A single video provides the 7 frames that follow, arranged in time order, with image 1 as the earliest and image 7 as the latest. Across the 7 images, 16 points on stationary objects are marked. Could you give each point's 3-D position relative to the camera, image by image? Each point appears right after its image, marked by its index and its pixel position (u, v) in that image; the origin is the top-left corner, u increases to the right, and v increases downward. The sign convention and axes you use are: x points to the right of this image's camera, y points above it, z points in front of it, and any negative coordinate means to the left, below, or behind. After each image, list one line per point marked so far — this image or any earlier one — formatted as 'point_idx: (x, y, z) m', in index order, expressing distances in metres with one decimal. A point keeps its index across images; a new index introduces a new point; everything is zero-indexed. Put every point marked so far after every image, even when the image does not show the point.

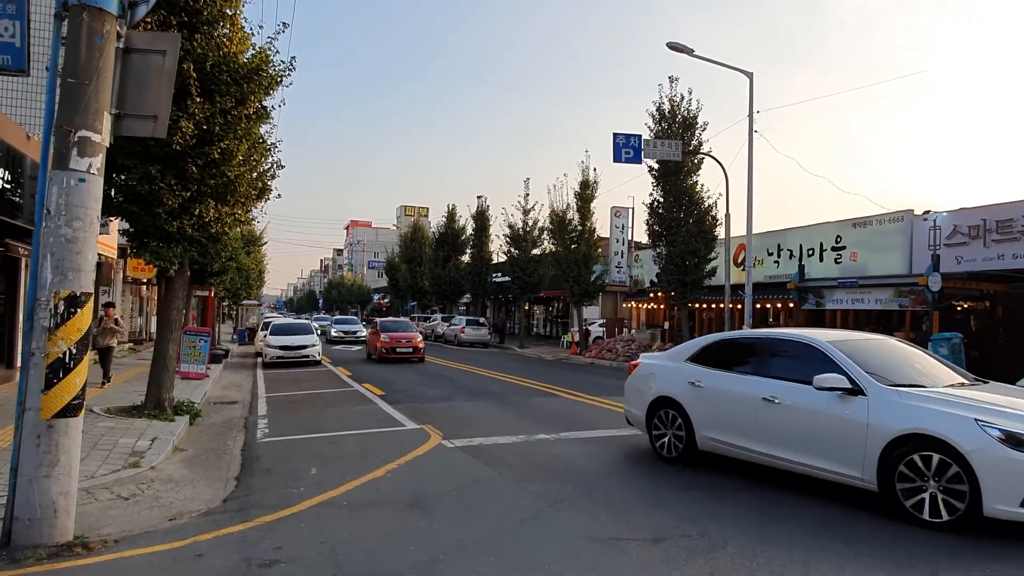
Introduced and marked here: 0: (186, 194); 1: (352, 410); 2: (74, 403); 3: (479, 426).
0: (-4.7, +1.4, +10.8) m
1: (-2.8, -2.1, +13.0) m
2: (-3.2, -0.8, +5.4) m
3: (-0.5, -2.0, +10.8) m
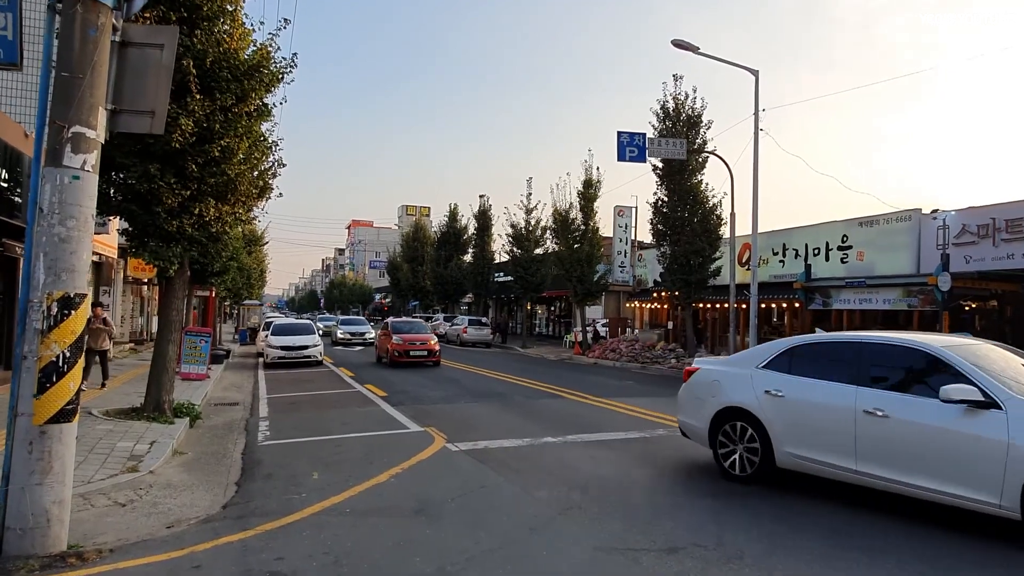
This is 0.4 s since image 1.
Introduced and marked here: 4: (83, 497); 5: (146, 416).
0: (-4.7, +1.4, +10.6) m
1: (-2.7, -2.1, +12.8) m
2: (-3.1, -0.8, +5.2) m
3: (-0.4, -2.0, +10.6) m
4: (-4.0, -1.9, +6.9) m
5: (-5.4, -1.9, +10.9) m
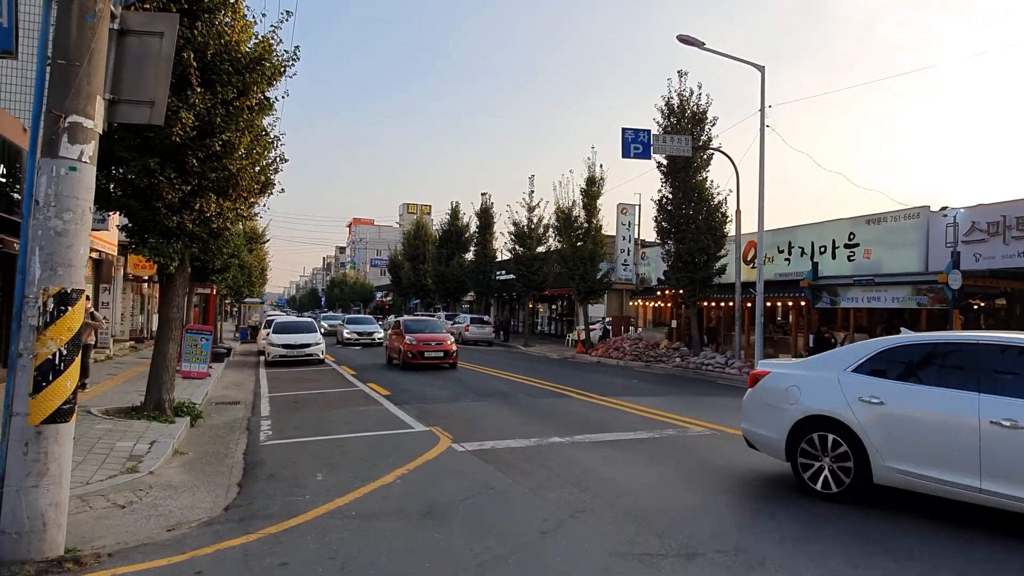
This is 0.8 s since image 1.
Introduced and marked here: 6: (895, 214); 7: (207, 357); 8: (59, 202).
0: (-4.6, +1.4, +10.4) m
1: (-2.6, -2.1, +12.6) m
2: (-3.0, -0.8, +5.0) m
3: (-0.3, -2.0, +10.4) m
4: (-3.9, -1.9, +6.8) m
5: (-5.3, -1.8, +10.7) m
6: (+10.3, +2.0, +19.9) m
7: (-7.0, -1.6, +17.0) m
8: (-3.1, +0.6, +5.1) m
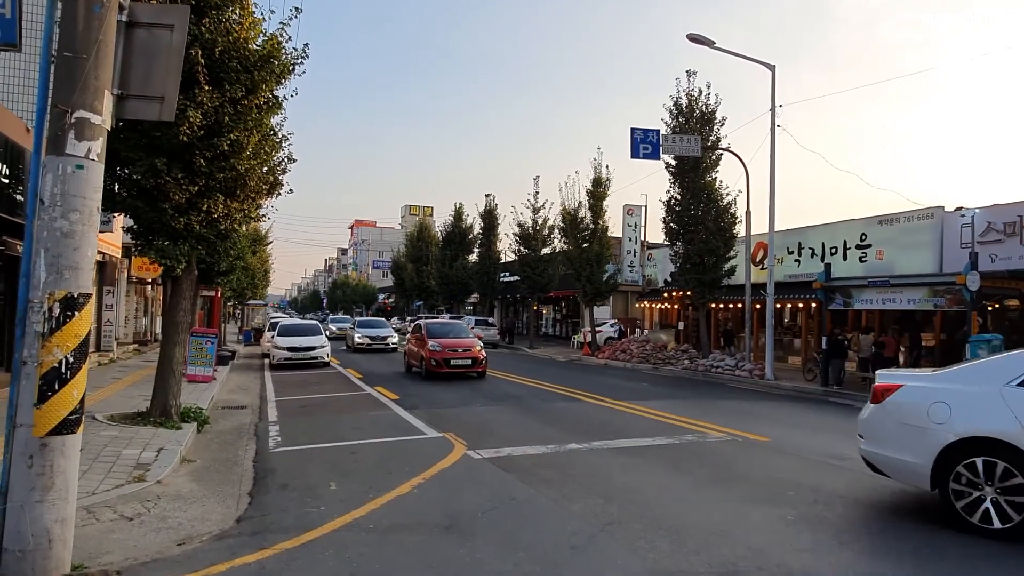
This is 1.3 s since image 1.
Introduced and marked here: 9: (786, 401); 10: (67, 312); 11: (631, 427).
0: (-4.4, +1.4, +10.2) m
1: (-2.4, -2.1, +12.4) m
2: (-2.8, -0.8, +4.8) m
3: (-0.1, -2.0, +10.2) m
4: (-3.7, -1.9, +6.5) m
5: (-5.1, -1.9, +10.5) m
6: (+10.5, +1.9, +19.6) m
7: (-6.8, -1.6, +16.8) m
8: (-2.9, +0.6, +4.8) m
9: (+6.2, -2.6, +16.9) m
10: (-2.9, -0.2, +4.8) m
11: (+1.7, -2.0, +10.6) m
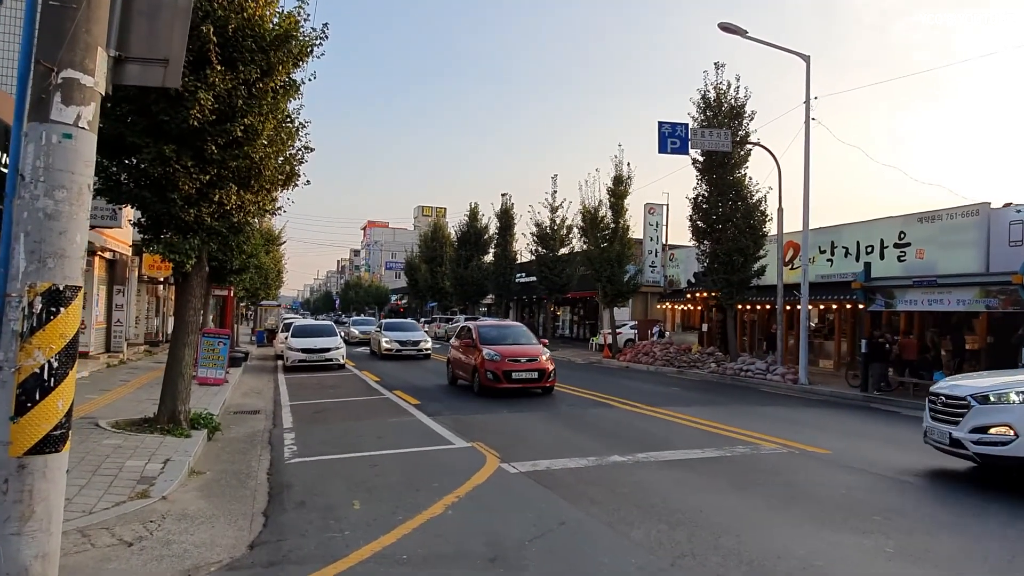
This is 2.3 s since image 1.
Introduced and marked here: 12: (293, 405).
0: (-3.9, +1.4, +9.4) m
1: (-1.9, -2.1, +11.6) m
2: (-2.5, -0.8, +4.0) m
3: (+0.3, -2.0, +9.4) m
4: (-3.3, -1.9, +5.8) m
5: (-4.6, -1.8, +9.7) m
6: (+11.1, +1.9, +18.7) m
7: (-6.2, -1.6, +16.1) m
8: (-2.5, +0.6, +4.1) m
9: (+6.7, -2.6, +16.0) m
10: (-2.5, -0.1, +4.0) m
11: (+2.1, -2.0, +9.7) m
12: (-4.2, -2.2, +14.2) m
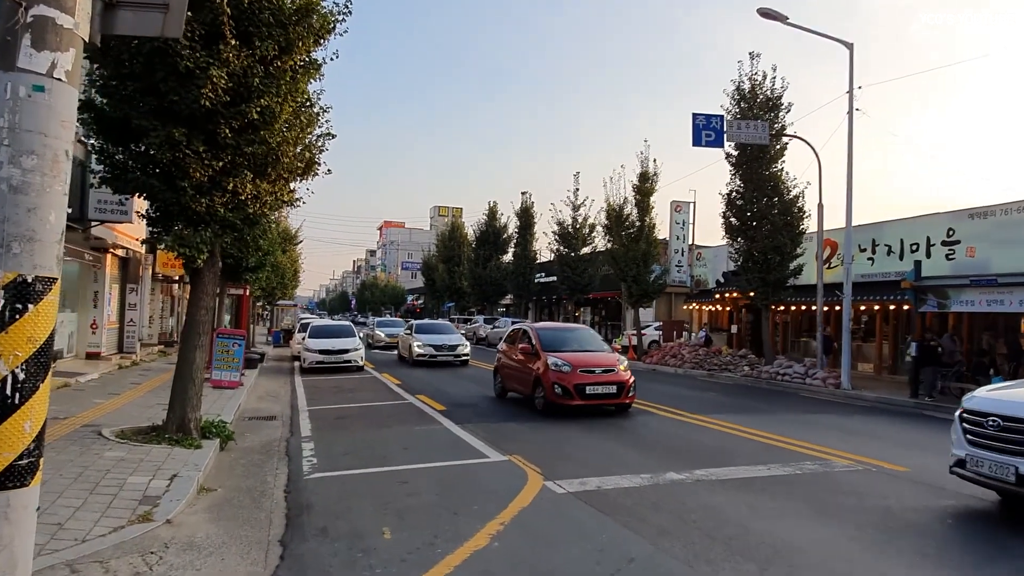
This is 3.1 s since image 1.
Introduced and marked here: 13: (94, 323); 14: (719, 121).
0: (-3.4, +1.4, +8.6) m
1: (-1.4, -2.1, +10.8) m
2: (-2.1, -0.8, +3.2) m
3: (+0.8, -1.9, +8.5) m
4: (-2.9, -1.9, +5.0) m
5: (-4.1, -1.8, +8.9) m
6: (+11.7, +1.9, +17.6) m
7: (-5.6, -1.6, +15.3) m
8: (-2.2, +0.6, +3.2) m
9: (+7.3, -2.5, +14.9) m
10: (-2.1, -0.1, +3.2) m
11: (+2.6, -1.9, +8.8) m
12: (-3.6, -2.2, +13.4) m
13: (-10.3, -0.9, +18.3) m
14: (+5.5, +4.4, +19.7) m
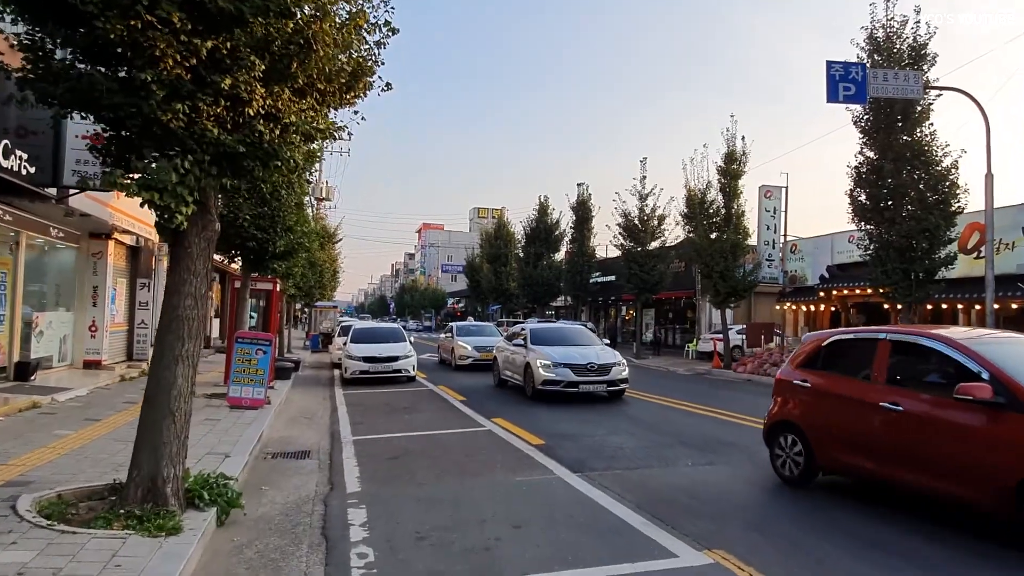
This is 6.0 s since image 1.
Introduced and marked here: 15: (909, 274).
0: (-2.1, +1.6, +5.0) m
1: (0.0, -1.9, +7.1) m
2: (-1.0, -0.5, -0.5) m
3: (+2.1, -1.7, +4.7) m
4: (-1.8, -1.6, +1.3) m
5: (-2.8, -1.6, +5.4) m
6: (+13.5, +2.1, +13.2) m
7: (-3.9, -1.4, +11.8) m
8: (-1.1, +0.9, -0.4) m
9: (+9.0, -2.4, +10.8) m
10: (-1.1, +0.2, -0.4) m
11: (+4.0, -1.7, +4.9) m
12: (-2.0, -2.0, +9.8) m
13: (-8.5, -0.7, +15.0) m
14: (+7.4, +4.6, +15.7) m
15: (+9.4, +0.4, +17.7) m
